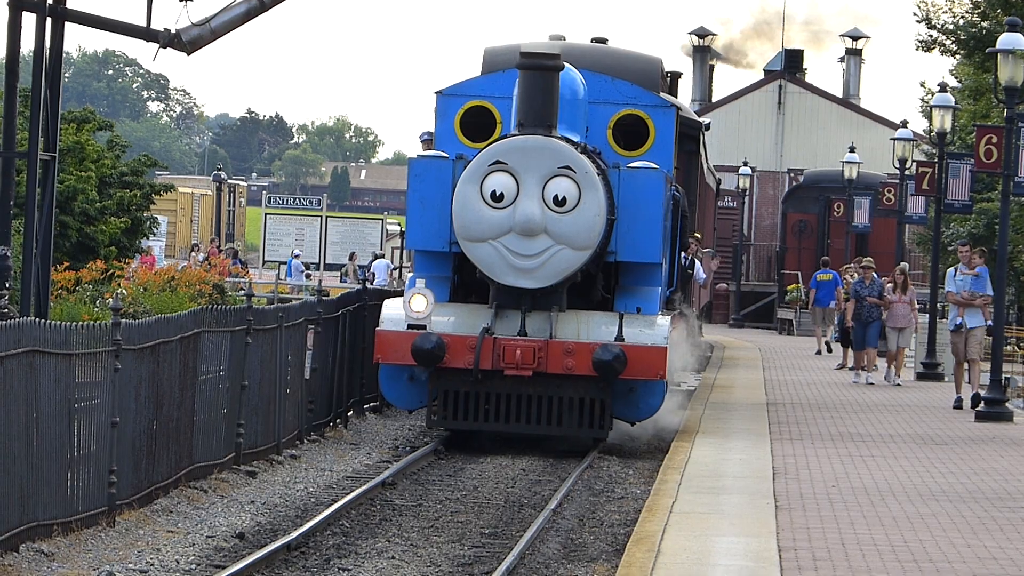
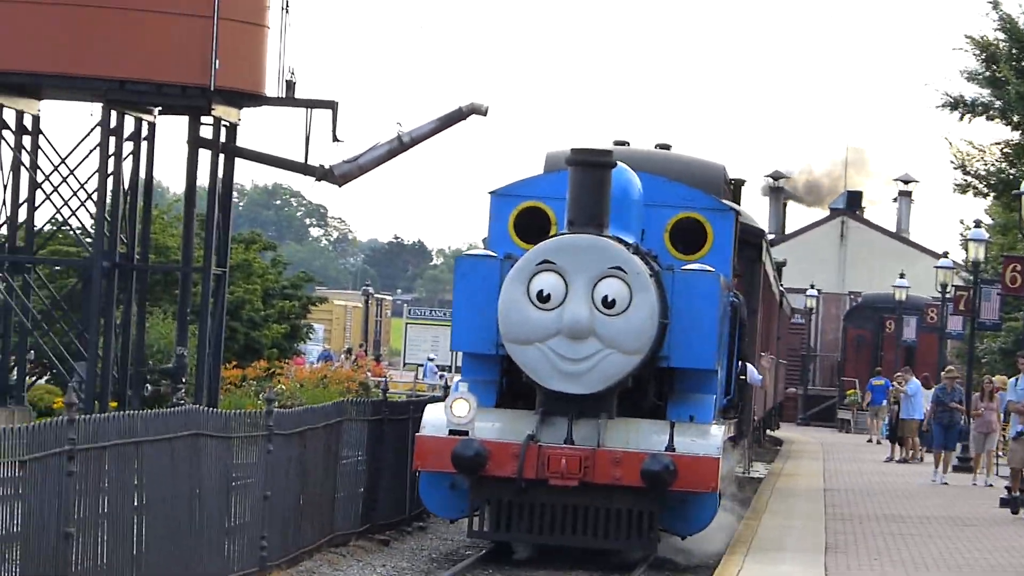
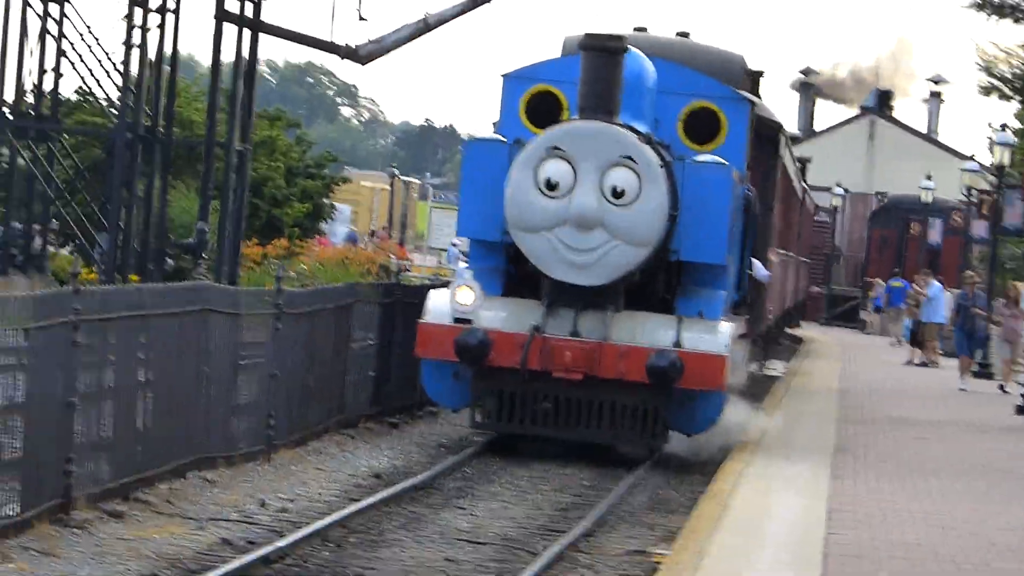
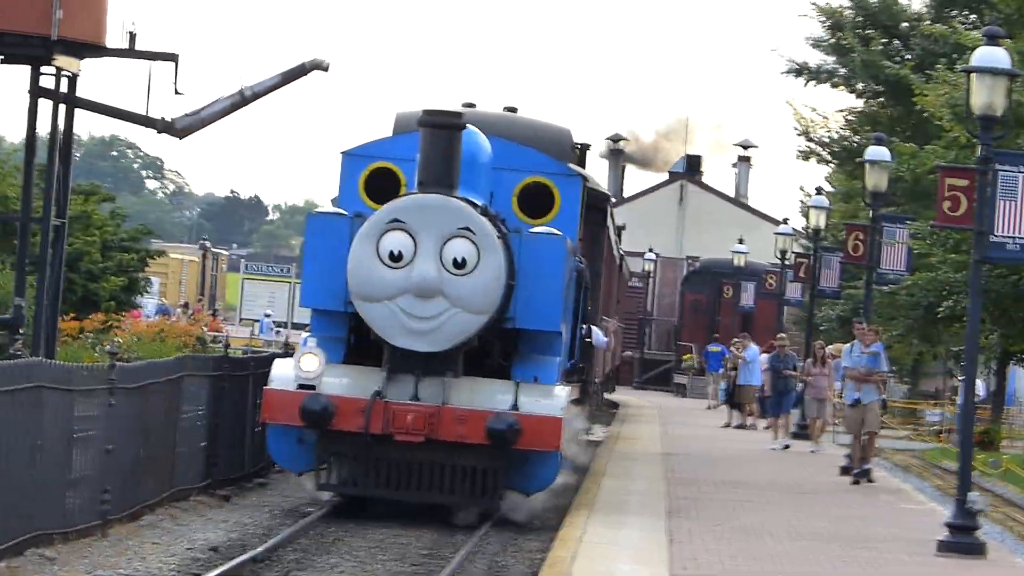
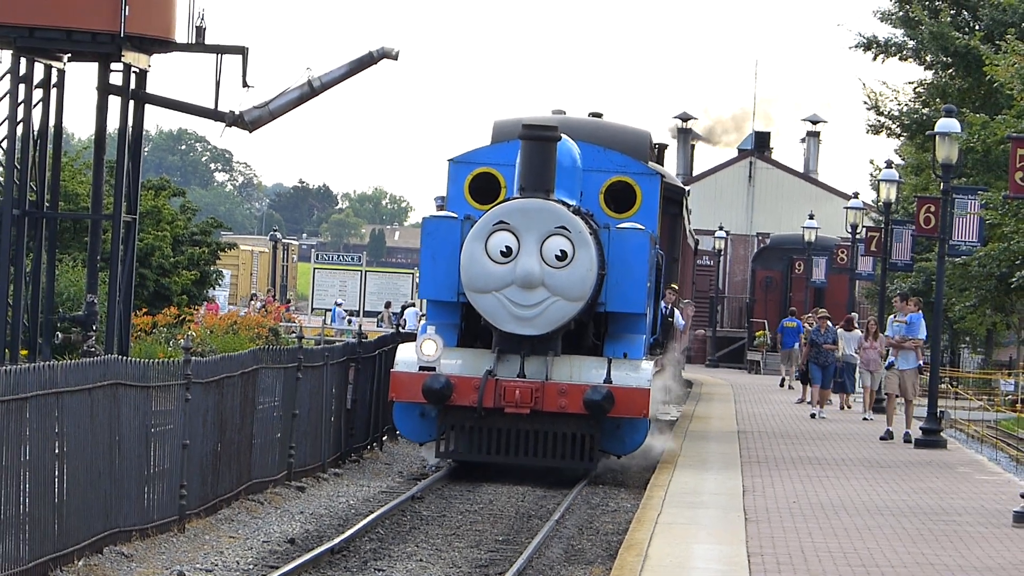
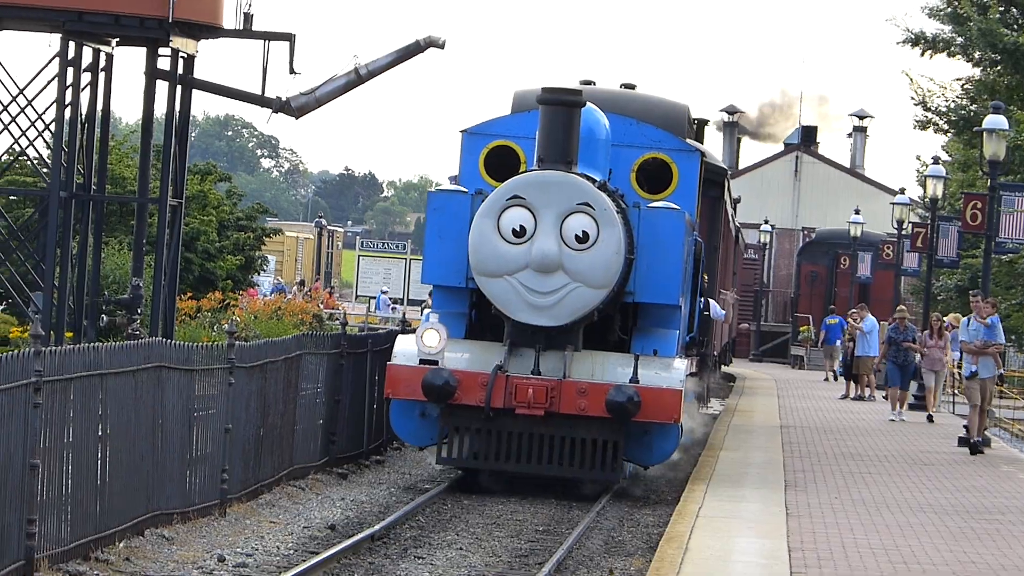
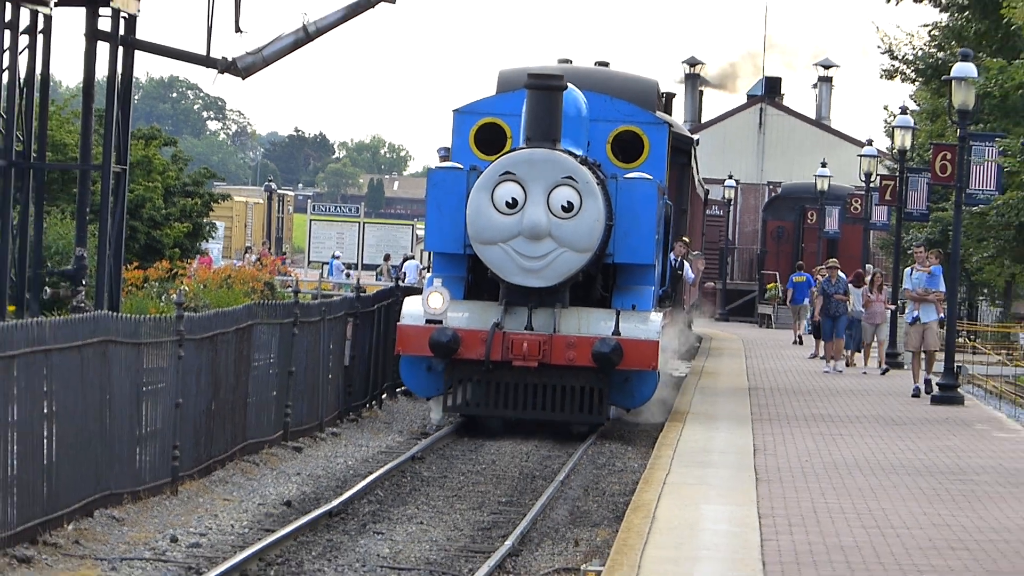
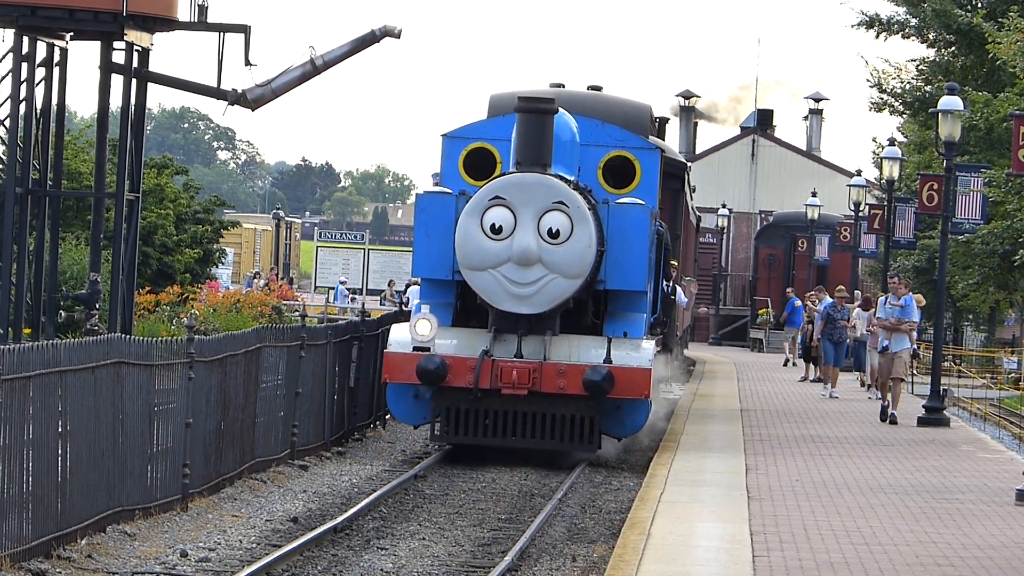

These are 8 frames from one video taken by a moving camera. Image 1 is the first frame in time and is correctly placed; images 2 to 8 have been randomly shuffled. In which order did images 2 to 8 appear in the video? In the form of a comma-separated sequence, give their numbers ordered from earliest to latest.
7, 5, 8, 6, 4, 2, 3
